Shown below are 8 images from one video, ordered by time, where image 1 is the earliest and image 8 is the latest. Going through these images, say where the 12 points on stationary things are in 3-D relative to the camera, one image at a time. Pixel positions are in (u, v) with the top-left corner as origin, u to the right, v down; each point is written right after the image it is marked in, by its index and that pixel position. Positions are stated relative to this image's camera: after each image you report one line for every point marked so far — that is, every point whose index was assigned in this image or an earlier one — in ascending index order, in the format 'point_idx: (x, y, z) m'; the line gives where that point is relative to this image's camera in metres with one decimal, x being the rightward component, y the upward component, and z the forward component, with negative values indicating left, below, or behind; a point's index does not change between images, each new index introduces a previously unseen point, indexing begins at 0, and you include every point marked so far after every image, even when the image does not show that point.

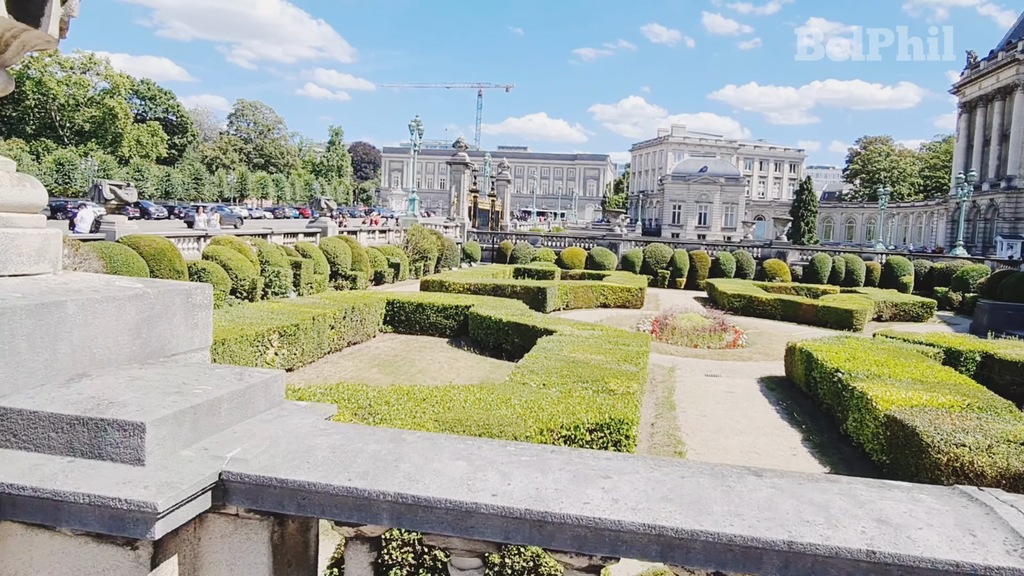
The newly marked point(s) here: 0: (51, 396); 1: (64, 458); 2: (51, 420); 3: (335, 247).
0: (-0.9, -0.2, +1.5) m
1: (-0.8, -0.3, +1.4) m
2: (-0.9, -0.2, +1.4) m
3: (-6.2, +1.4, +26.2) m
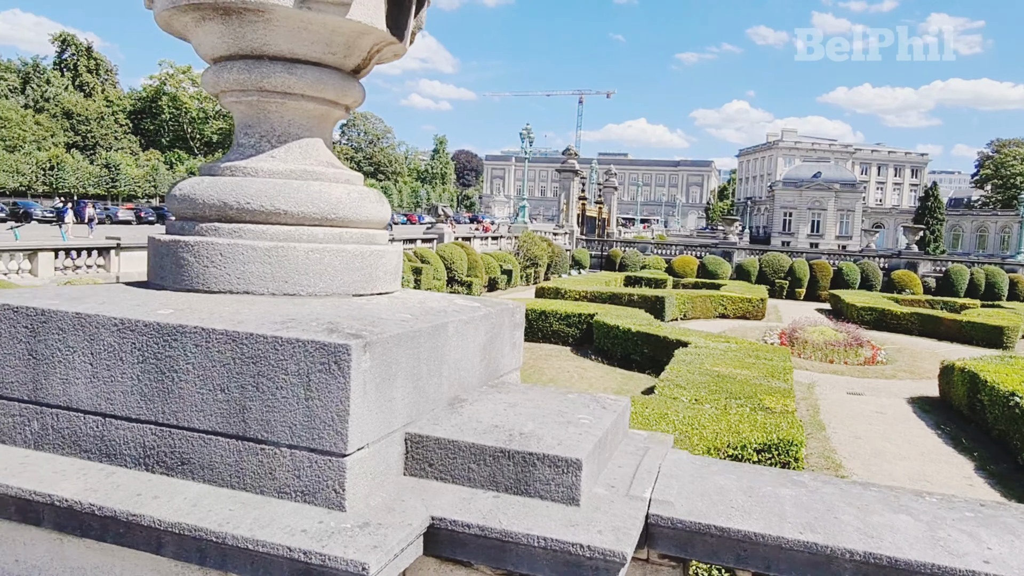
0: (-0.1, -0.3, +1.4) m
1: (0.0, -0.4, +1.3) m
2: (-0.1, -0.3, +1.3) m
3: (-2.2, +1.2, +26.6) m
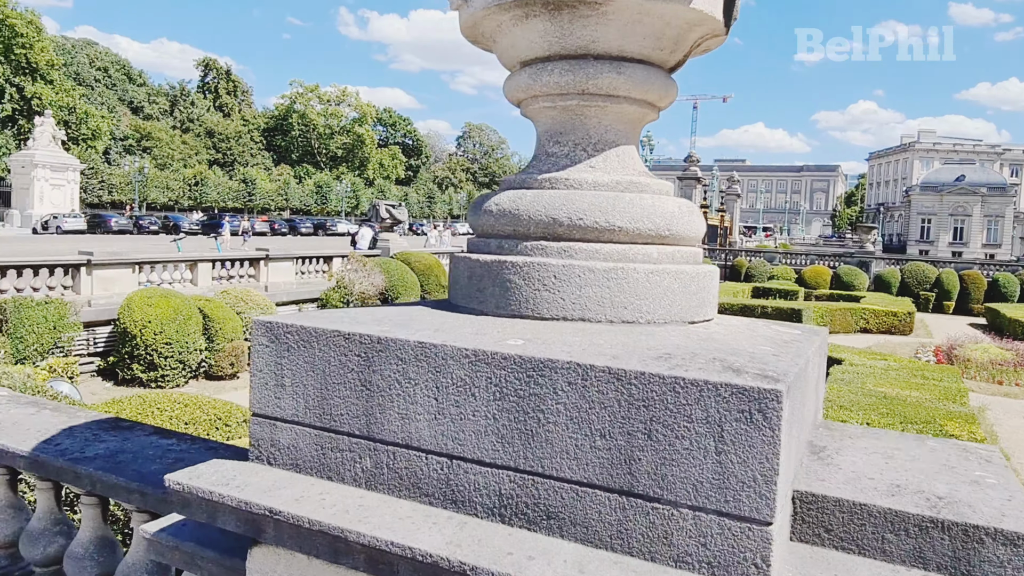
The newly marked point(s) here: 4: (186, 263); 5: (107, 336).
0: (+0.5, -0.3, +1.2) m
1: (+0.6, -0.4, +1.1) m
2: (+0.6, -0.3, +1.1) m
3: (+2.2, +0.9, +26.4) m
4: (-5.8, +0.4, +13.2) m
5: (-6.3, -0.7, +11.4) m
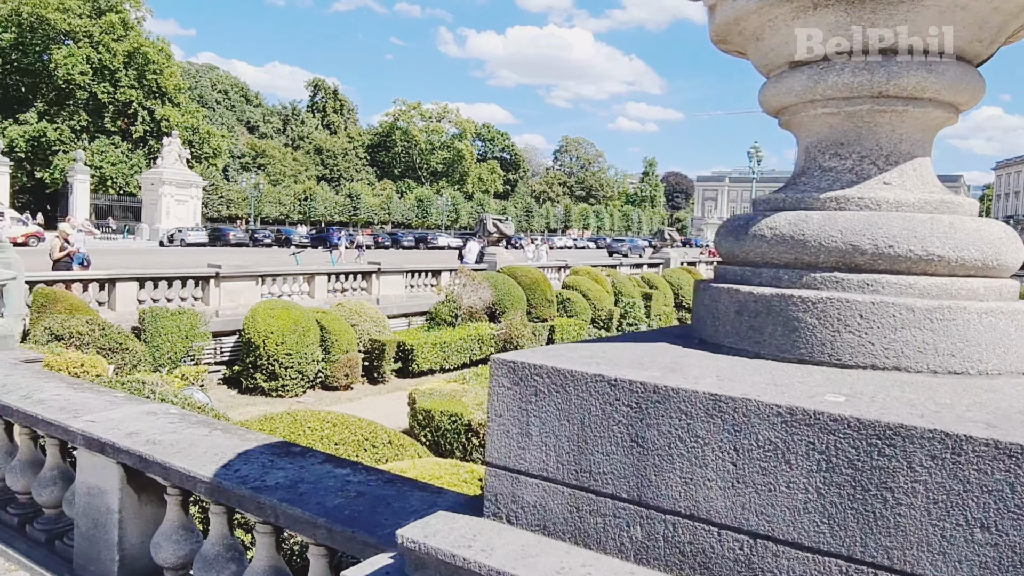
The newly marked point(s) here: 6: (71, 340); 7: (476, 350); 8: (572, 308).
0: (+0.9, -0.4, +0.9) m
1: (+1.0, -0.5, +0.8) m
2: (+1.0, -0.4, +0.8) m
3: (+5.8, +0.3, +25.8) m
4: (-3.8, +0.2, +13.6) m
5: (-4.5, -0.9, +11.9) m
6: (-4.9, -0.6, +8.3) m
7: (-0.7, -1.3, +15.0) m
8: (+1.6, -0.5, +19.1) m
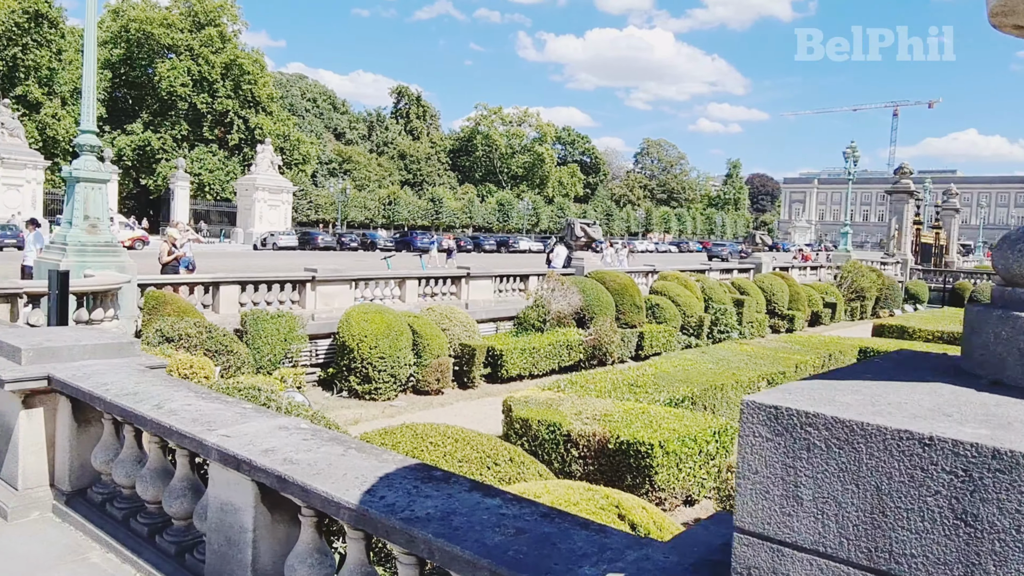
0: (+1.3, -0.4, +0.6) m
1: (+1.3, -0.5, +0.5) m
2: (+1.3, -0.4, +0.5) m
3: (+8.6, +0.1, +24.8) m
4: (-2.2, +0.1, +13.7) m
5: (-3.0, -1.0, +12.1) m
6: (-3.8, -0.6, +8.5) m
7: (+1.0, -1.4, +14.7) m
8: (+3.8, -0.6, +18.6) m
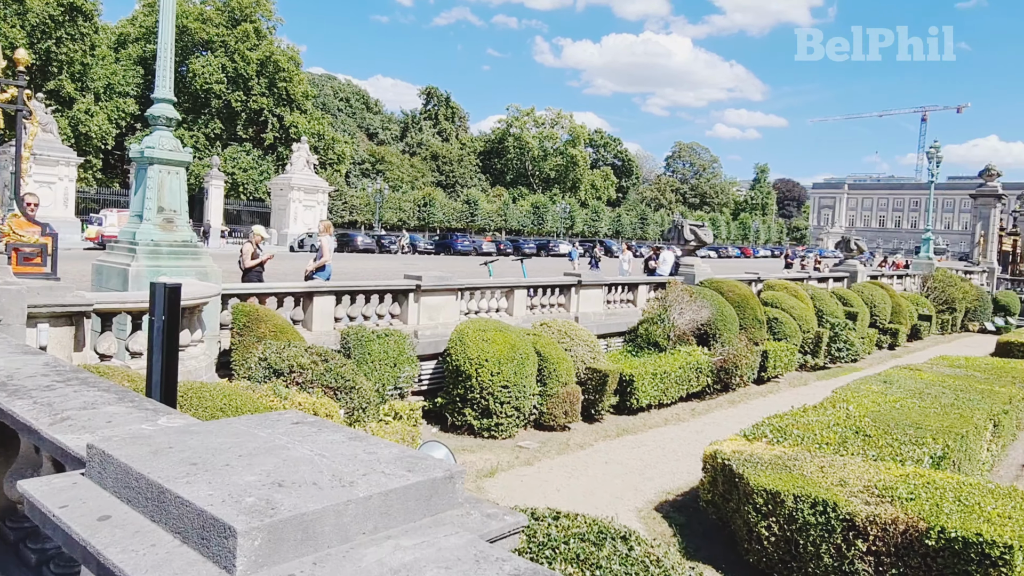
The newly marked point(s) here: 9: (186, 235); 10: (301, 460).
0: (+3.0, -0.6, -1.6) m
1: (+3.0, -0.6, -1.8) m
2: (+3.0, -0.6, -1.8) m
3: (+10.9, -0.2, +22.4) m
4: (-0.1, 0.0, +11.6) m
5: (-1.1, -1.1, +10.0) m
6: (-1.9, -0.8, +6.4) m
7: (+3.1, -1.6, +12.5) m
8: (+5.9, -0.9, +16.3) m
9: (-3.4, +0.5, +7.7) m
10: (-0.5, -0.4, +1.6) m
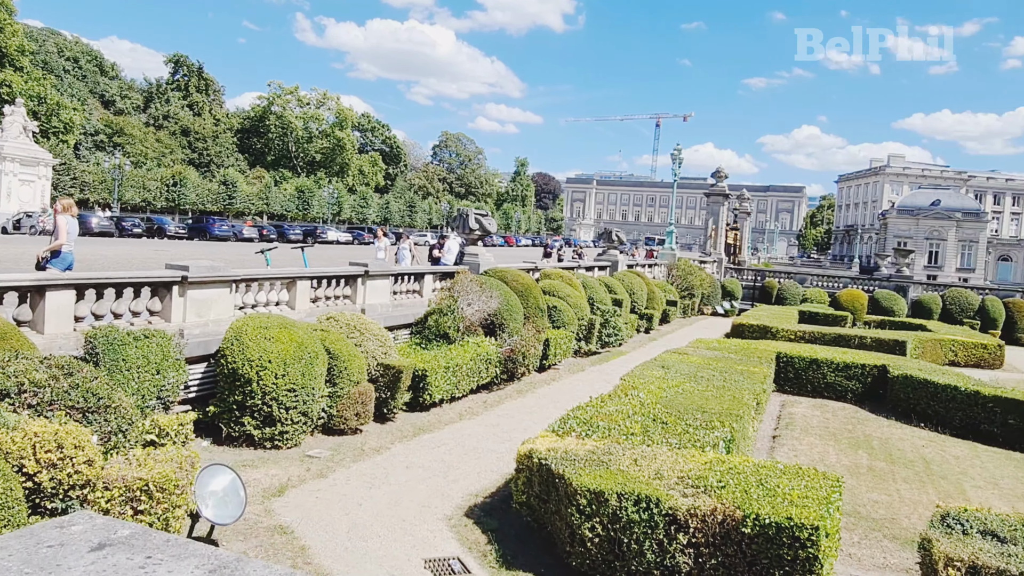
0: (+3.8, -0.6, -1.2) m
1: (+3.8, -0.7, -1.3) m
2: (+3.8, -0.6, -1.3) m
3: (+4.0, +0.1, +24.2) m
4: (-3.2, +0.1, +10.4) m
5: (-3.6, -1.0, +8.7) m
6: (-3.3, -0.7, +5.0) m
7: (-0.5, -1.4, +12.4) m
8: (+1.1, -0.7, +16.8) m
9: (-5.2, +0.6, +5.8) m
10: (-0.5, -0.4, +0.9) m
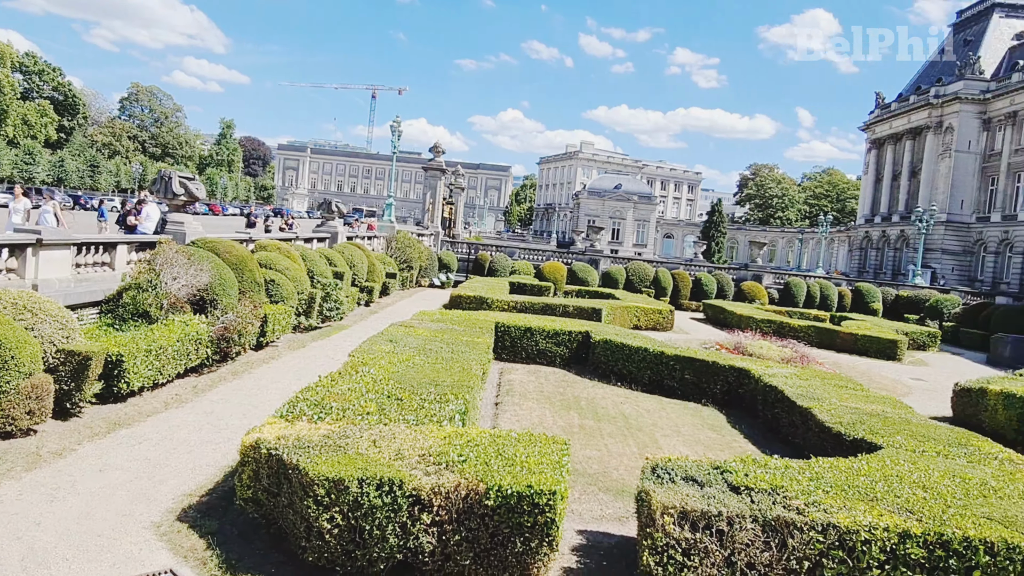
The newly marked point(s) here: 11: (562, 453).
0: (+4.2, -0.6, +0.1) m
1: (+4.3, -0.7, 0.0) m
2: (+4.2, -0.7, 0.0) m
3: (-5.0, +1.0, +23.6) m
4: (-6.6, +0.4, +8.2) m
5: (-6.3, -0.8, +6.5) m
6: (-4.7, -0.6, +3.2) m
7: (-4.8, -1.0, +11.1) m
8: (-5.0, -0.1, +15.7) m
9: (-6.7, +0.7, +3.2) m
10: (-0.6, -0.4, +0.4) m
11: (+0.4, -1.4, +6.2) m
